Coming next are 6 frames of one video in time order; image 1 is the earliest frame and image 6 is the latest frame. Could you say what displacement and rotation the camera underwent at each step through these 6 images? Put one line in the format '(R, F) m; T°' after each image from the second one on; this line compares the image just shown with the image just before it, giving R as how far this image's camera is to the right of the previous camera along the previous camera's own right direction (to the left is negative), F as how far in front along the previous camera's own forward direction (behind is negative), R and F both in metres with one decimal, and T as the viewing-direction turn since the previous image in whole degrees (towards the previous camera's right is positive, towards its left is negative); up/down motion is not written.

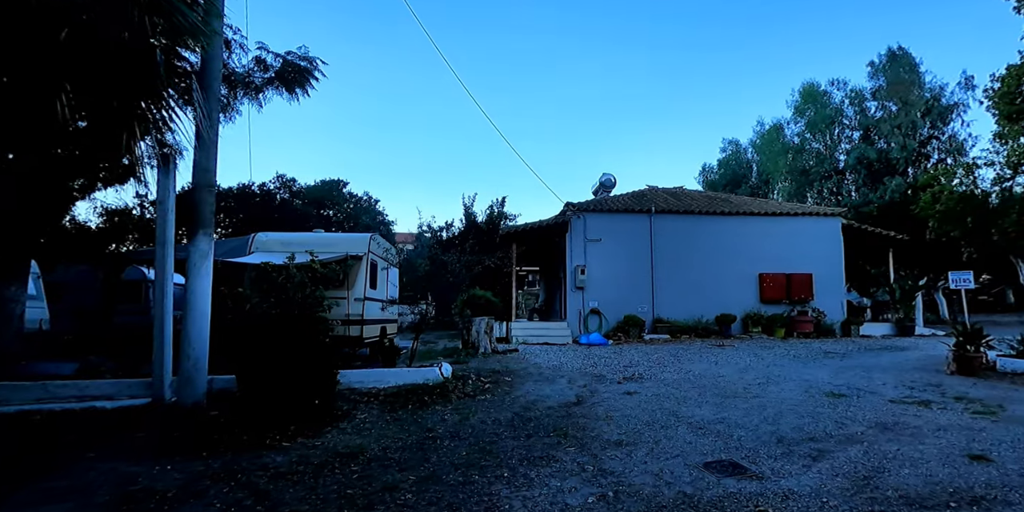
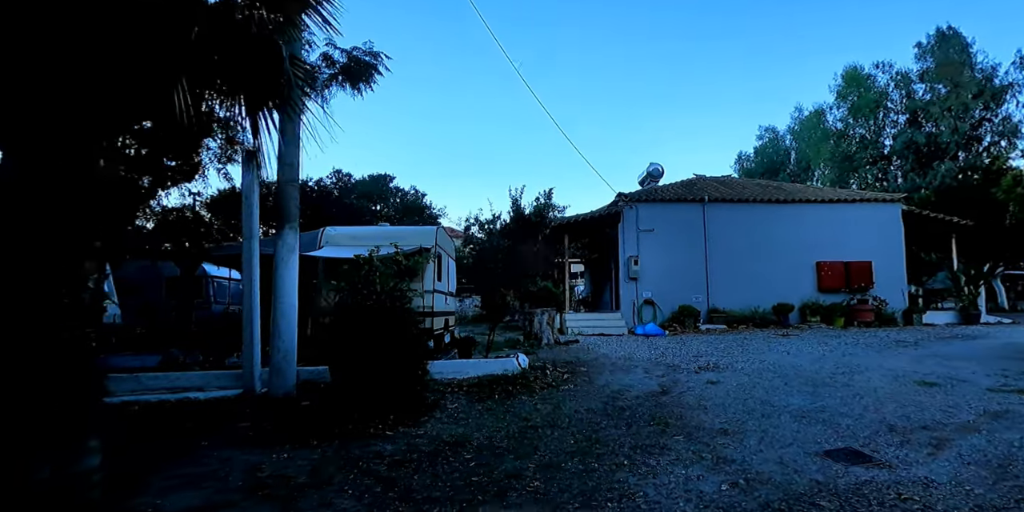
(-0.9, 0.0) m; -2°
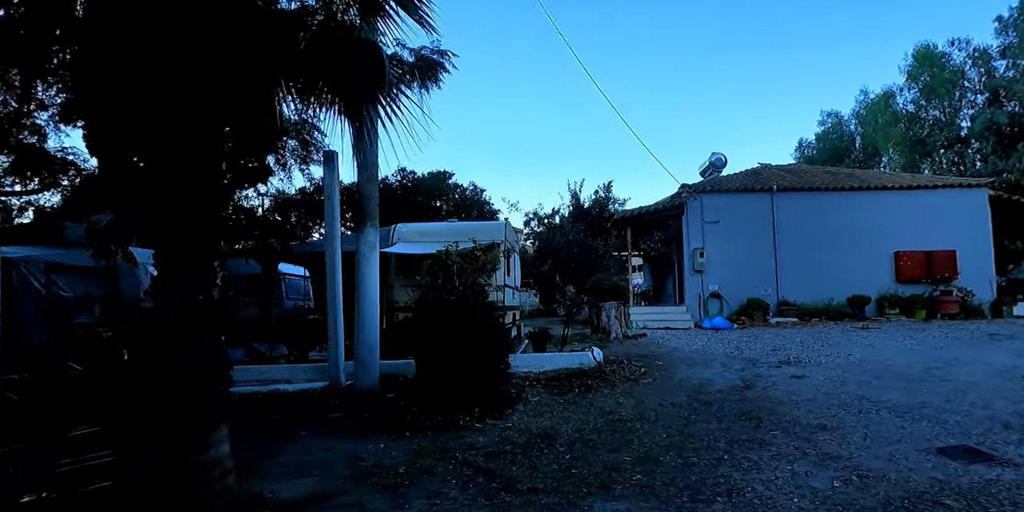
(-0.5, 0.0) m; -5°
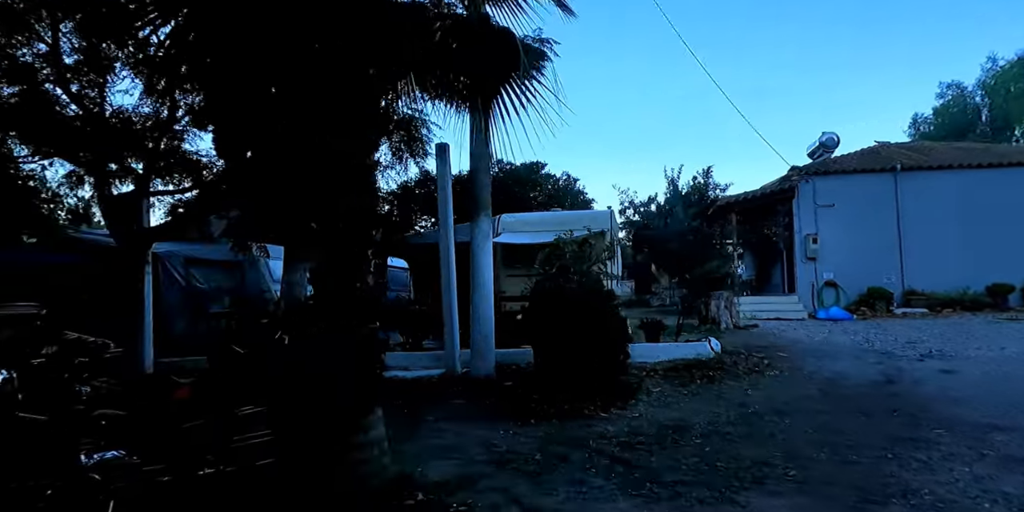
(-0.5, 0.0) m; -8°
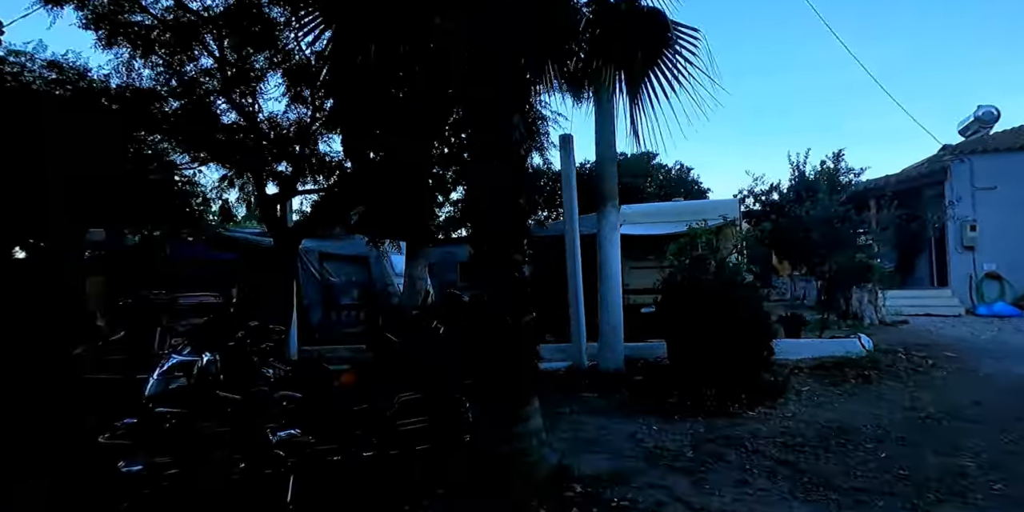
(-0.5, 0.0) m; -9°
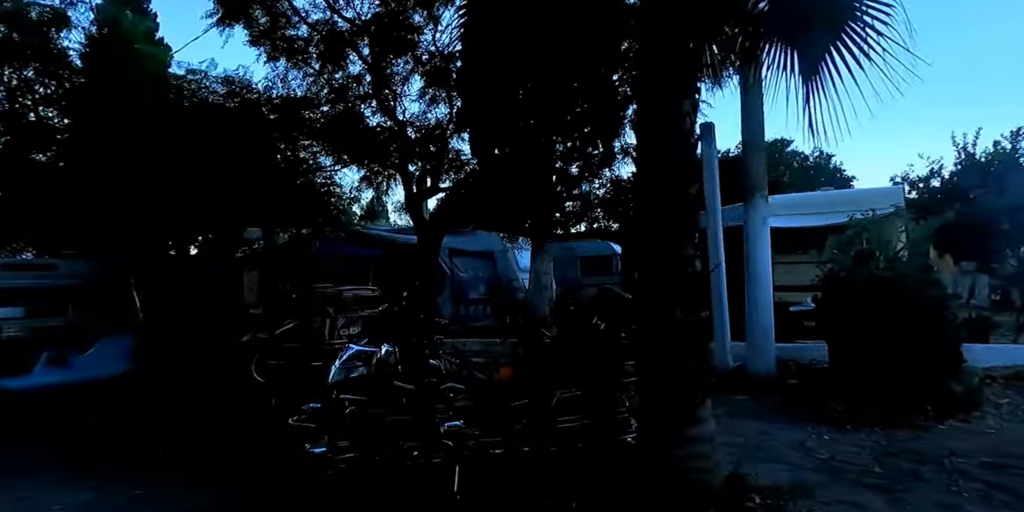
(-0.5, +0.1) m; -10°
